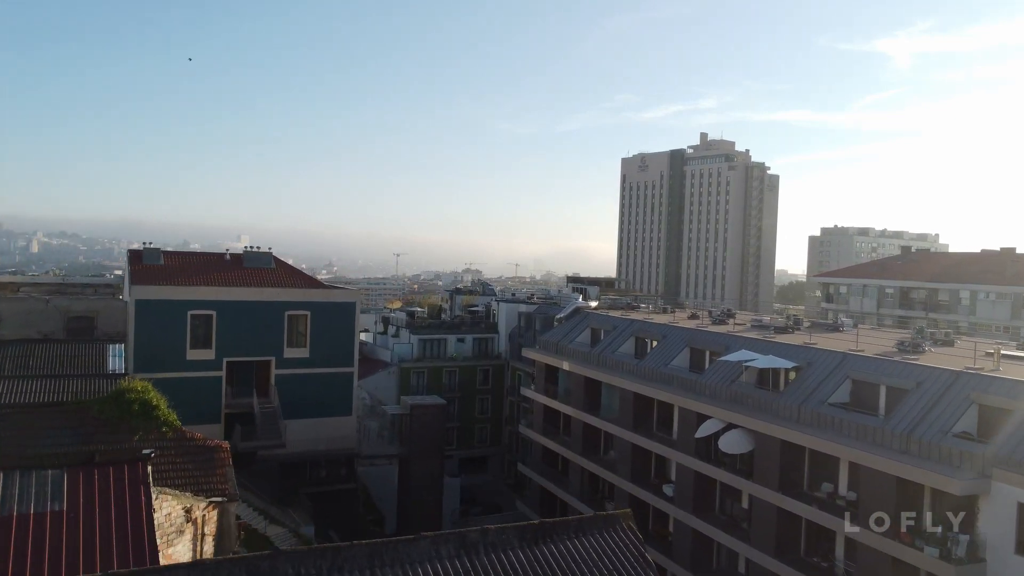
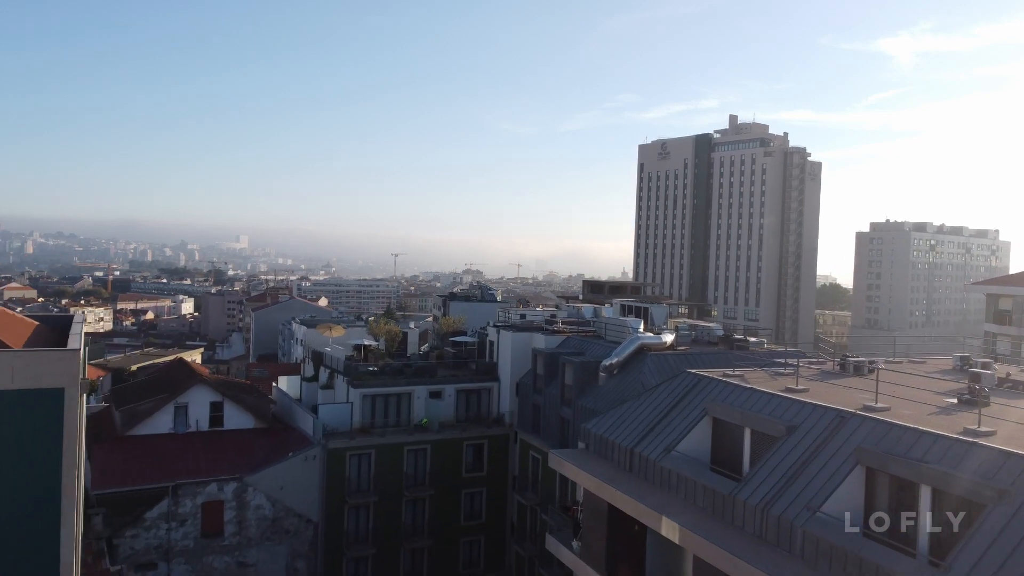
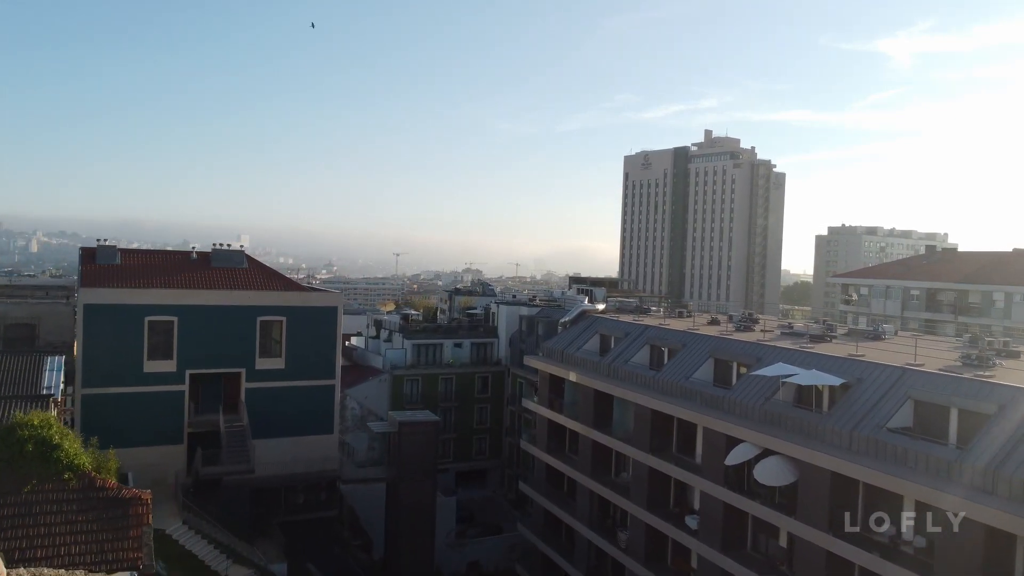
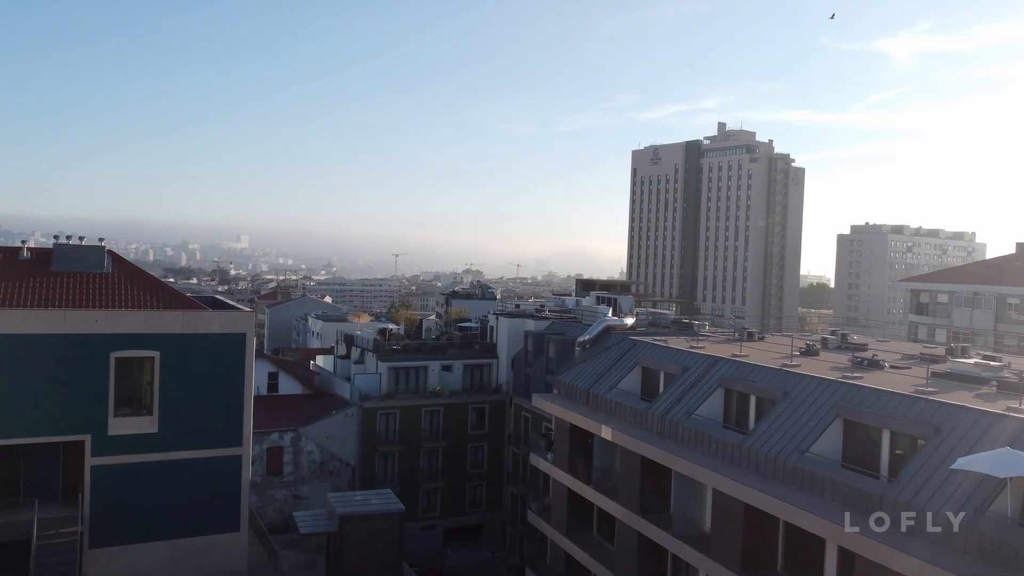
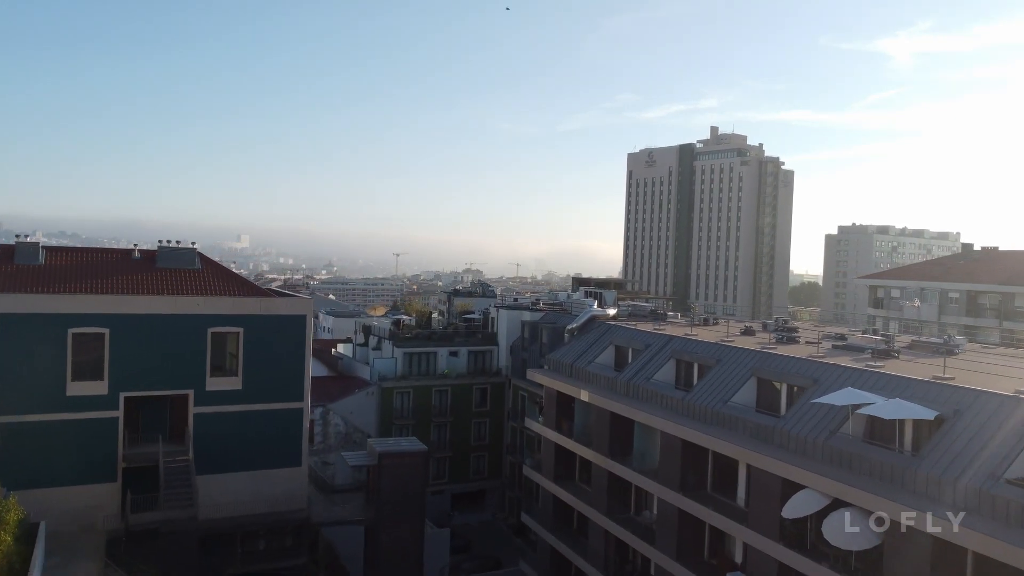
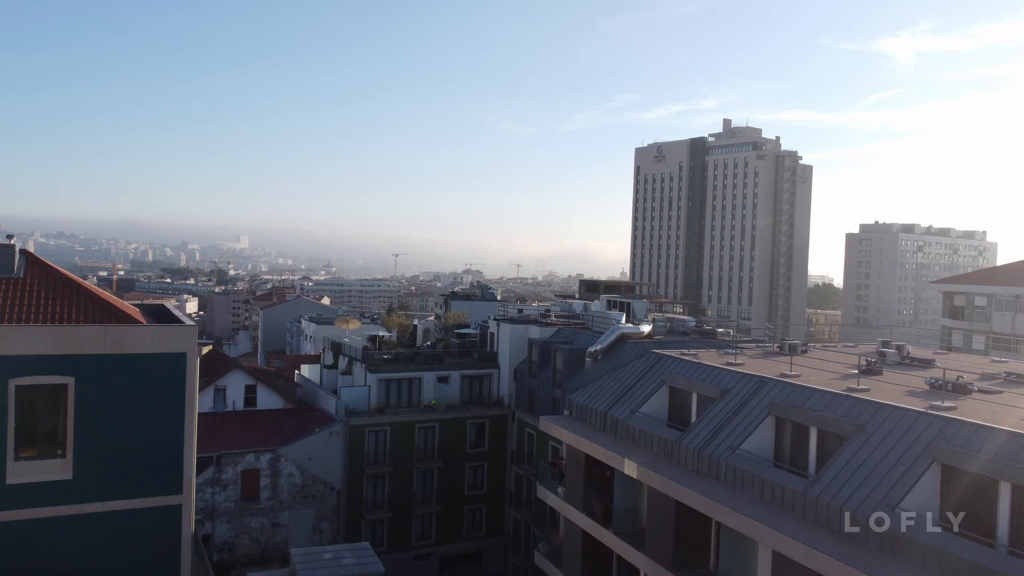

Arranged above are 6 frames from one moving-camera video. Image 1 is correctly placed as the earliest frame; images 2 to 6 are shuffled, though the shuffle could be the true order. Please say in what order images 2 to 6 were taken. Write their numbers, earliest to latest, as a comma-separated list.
3, 5, 4, 6, 2
